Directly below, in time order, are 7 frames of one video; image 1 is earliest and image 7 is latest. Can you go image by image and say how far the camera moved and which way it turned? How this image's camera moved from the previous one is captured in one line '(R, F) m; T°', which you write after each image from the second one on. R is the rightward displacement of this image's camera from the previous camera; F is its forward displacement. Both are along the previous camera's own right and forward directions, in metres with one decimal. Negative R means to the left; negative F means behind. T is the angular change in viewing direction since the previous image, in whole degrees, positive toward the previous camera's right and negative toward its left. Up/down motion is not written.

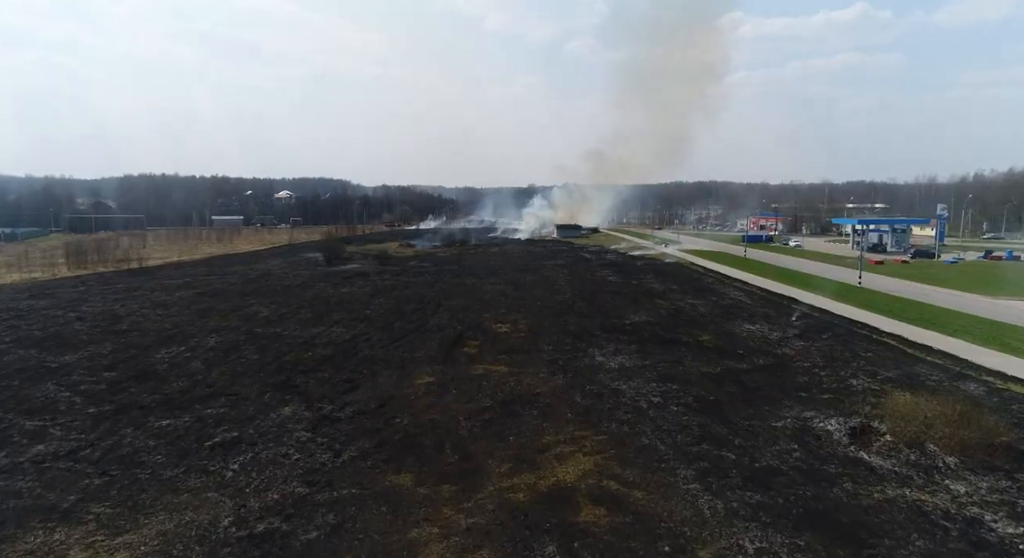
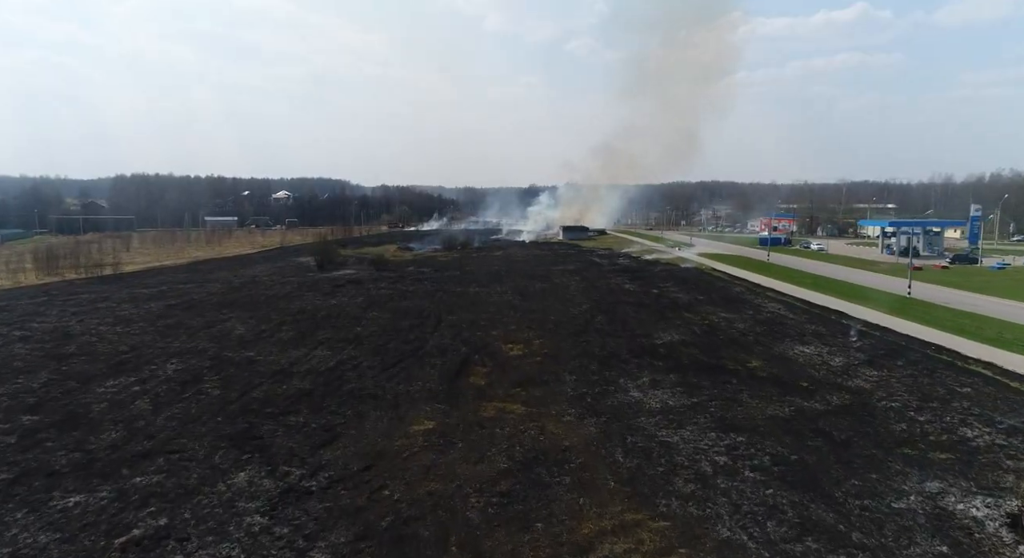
(-0.3, +1.8) m; 0°
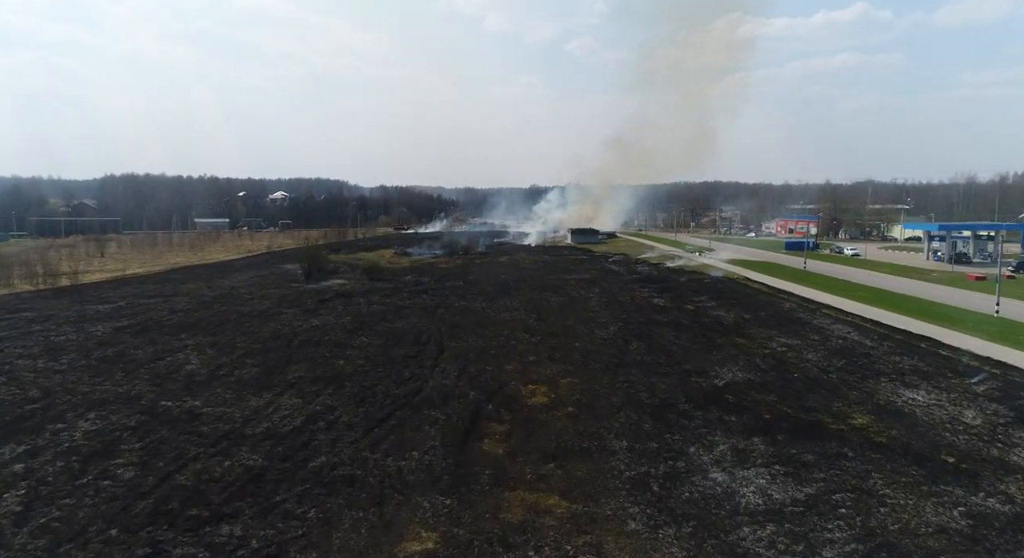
(-0.4, +2.5) m; 0°
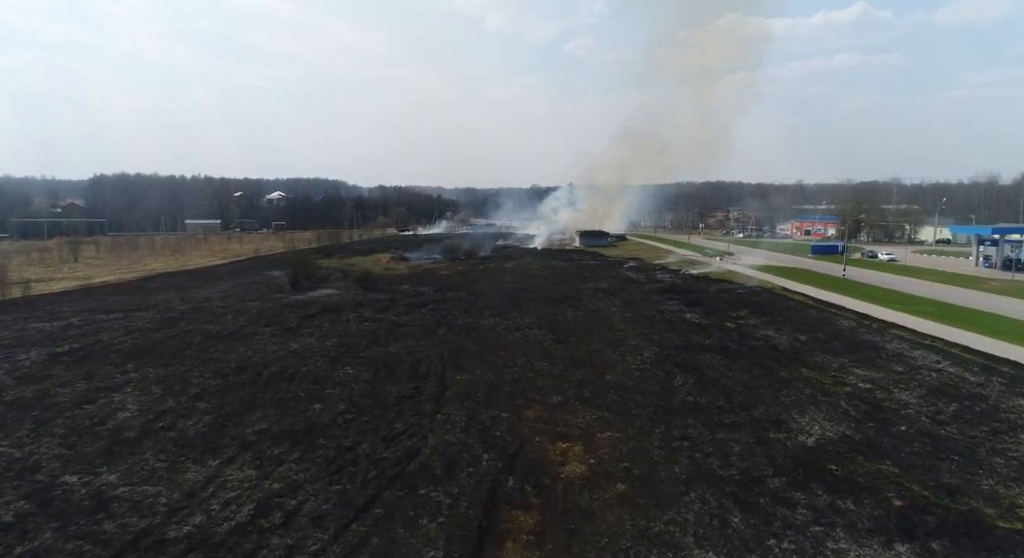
(-0.3, +2.2) m; 0°
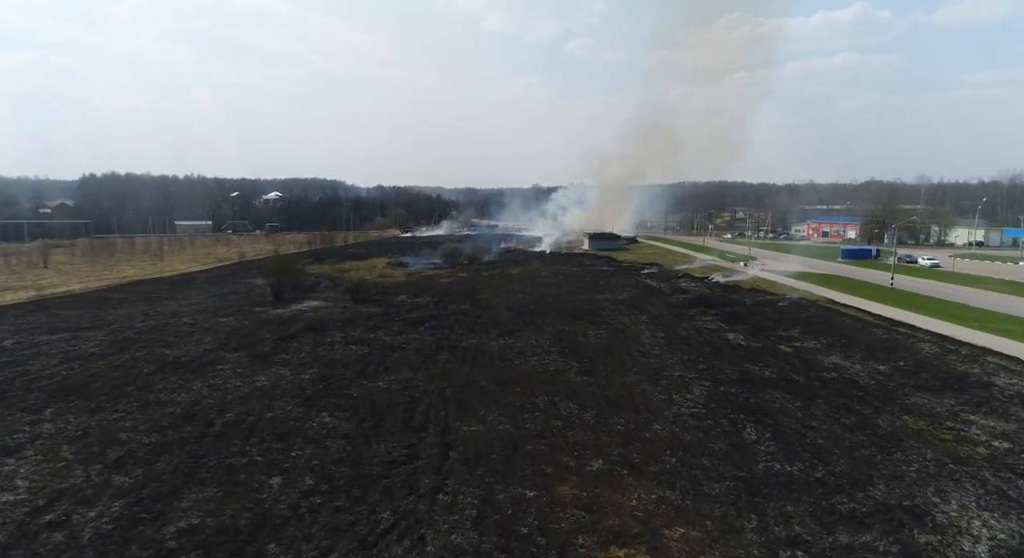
(-0.3, +2.2) m; 0°
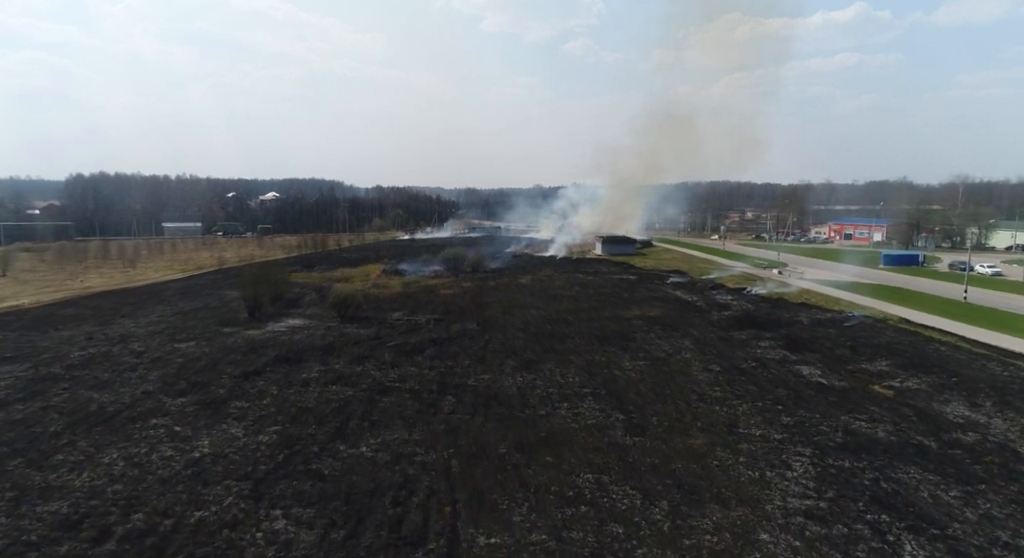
(-0.4, +2.5) m; 0°
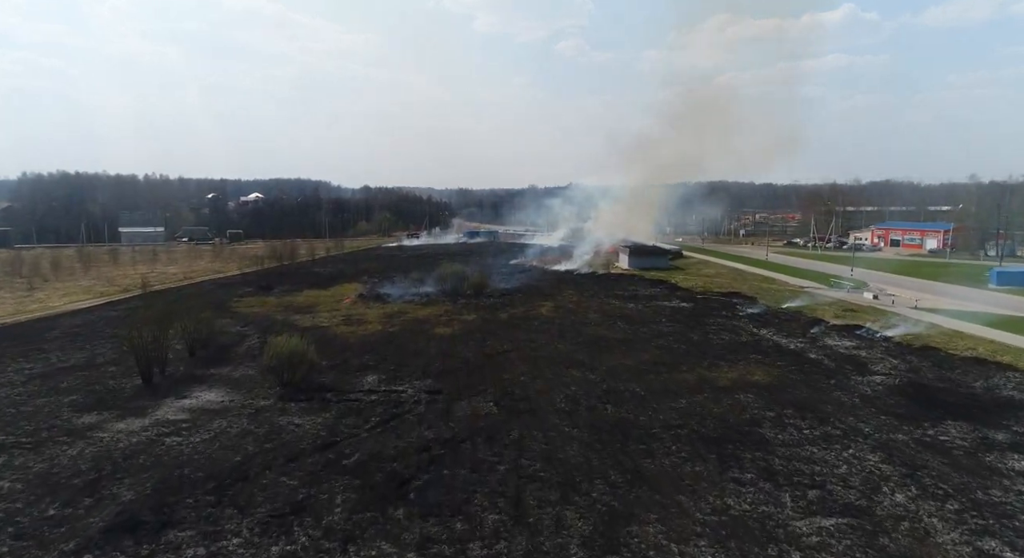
(-0.8, +5.5) m; +1°
